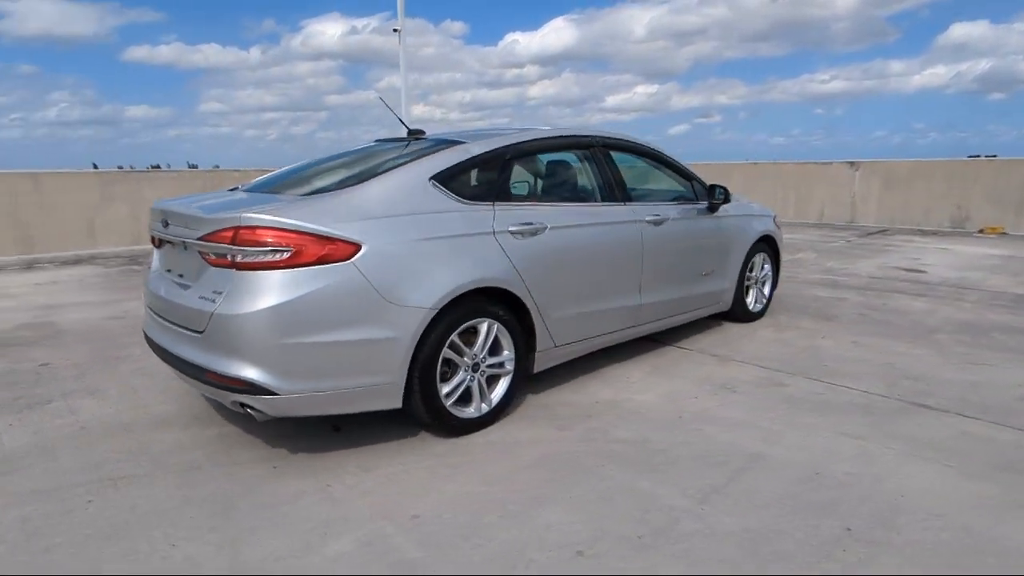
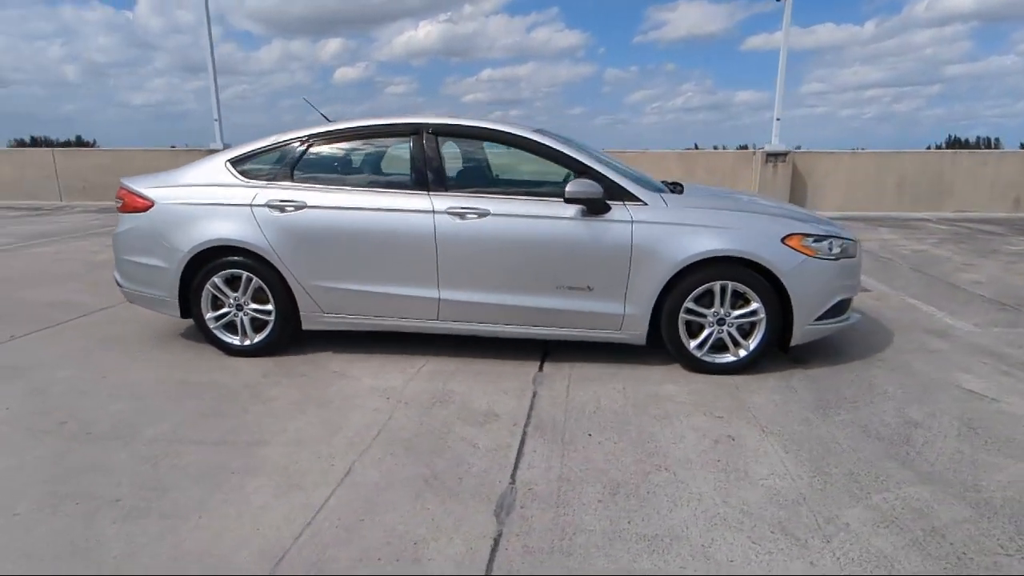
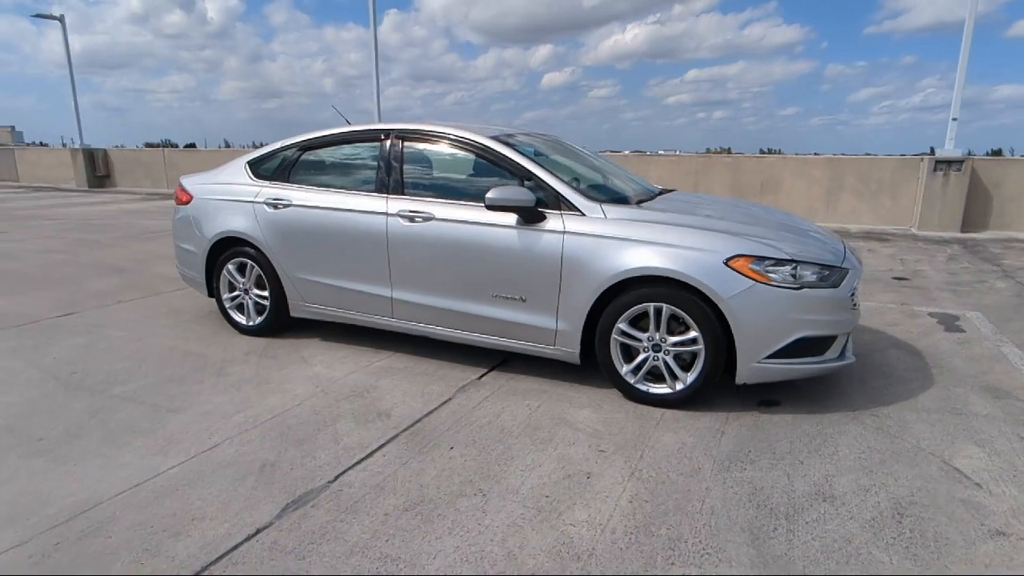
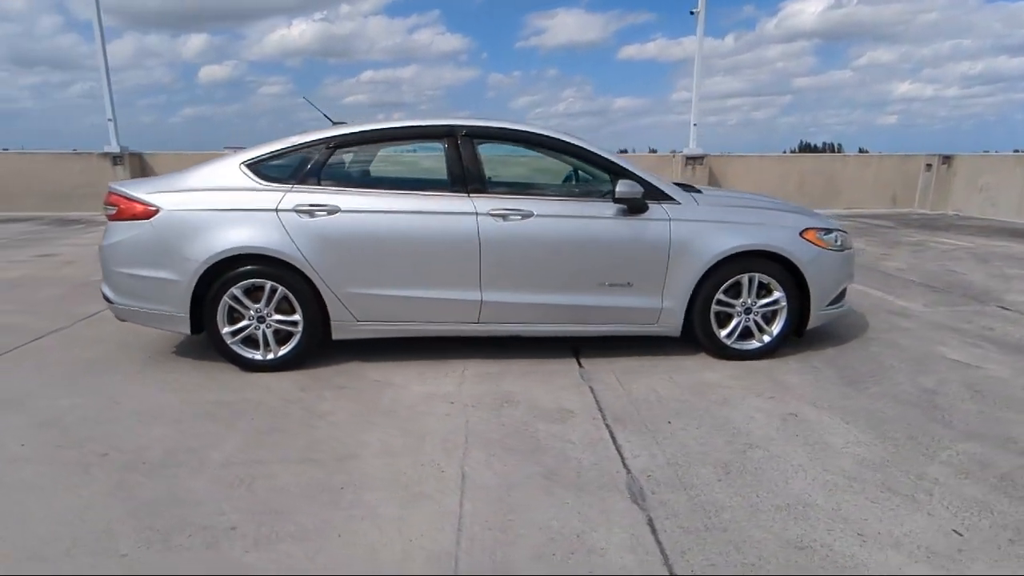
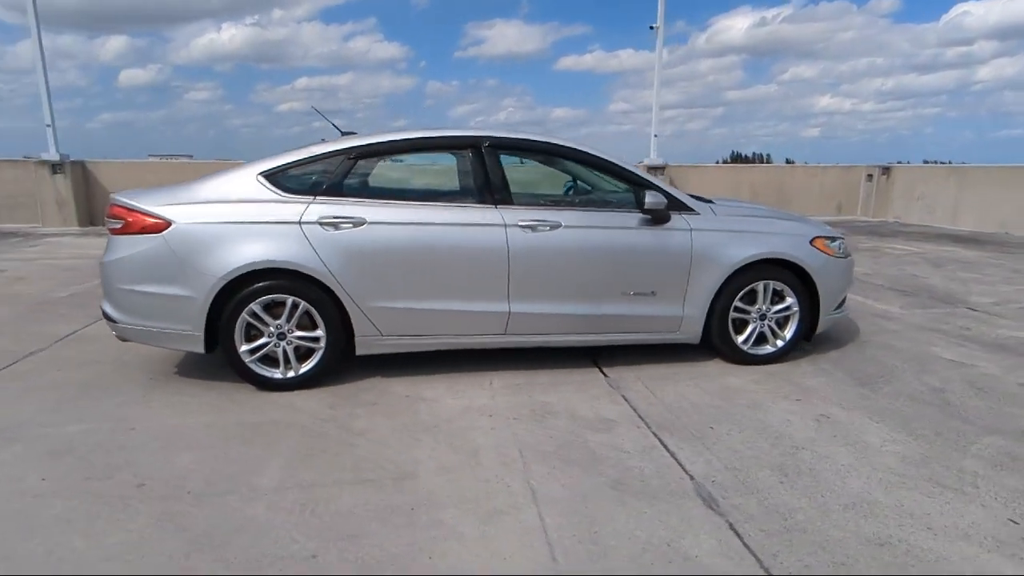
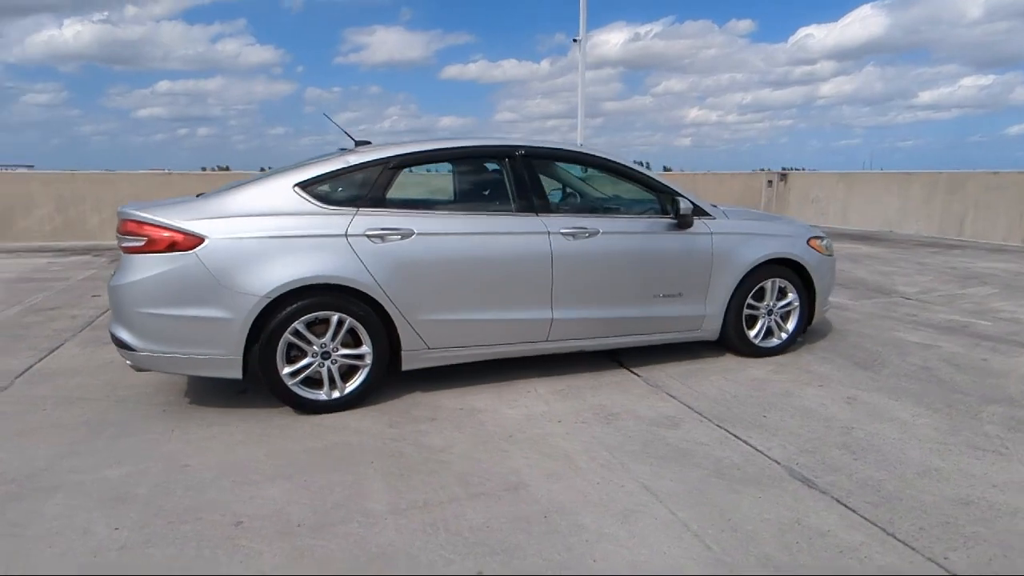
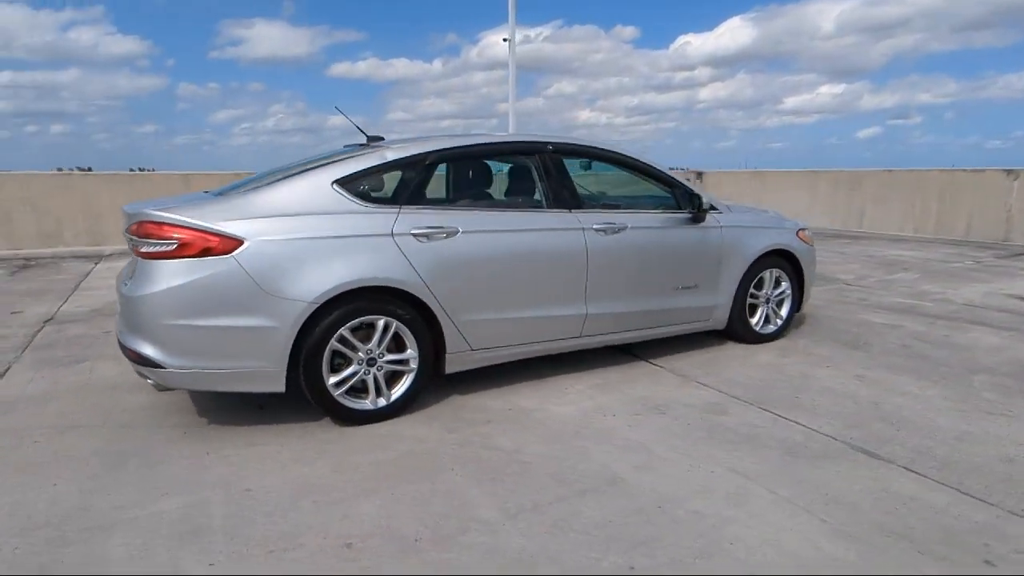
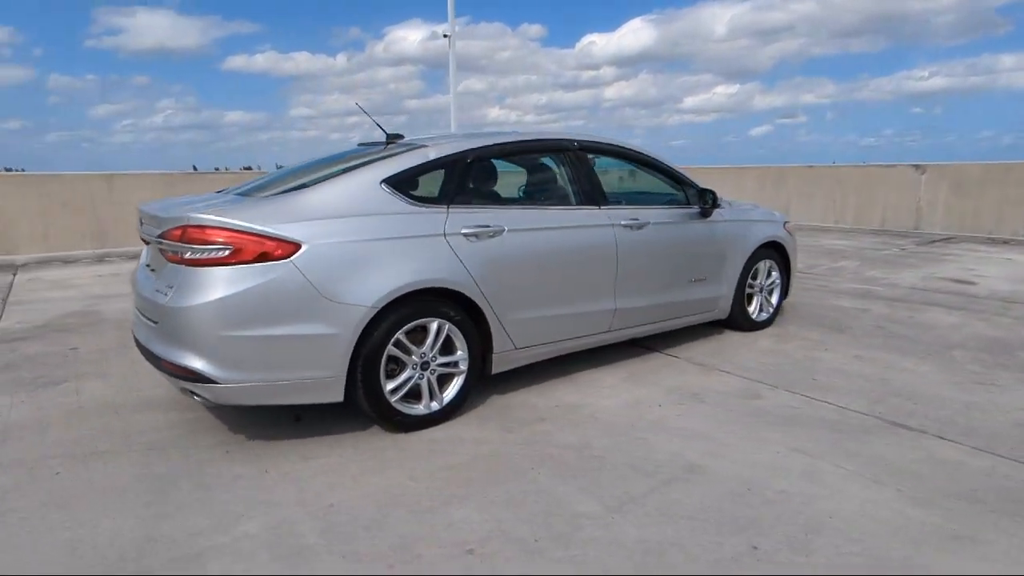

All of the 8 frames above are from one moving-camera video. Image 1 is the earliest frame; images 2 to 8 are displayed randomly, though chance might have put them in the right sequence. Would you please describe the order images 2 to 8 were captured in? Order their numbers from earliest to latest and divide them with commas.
8, 7, 6, 5, 4, 2, 3
